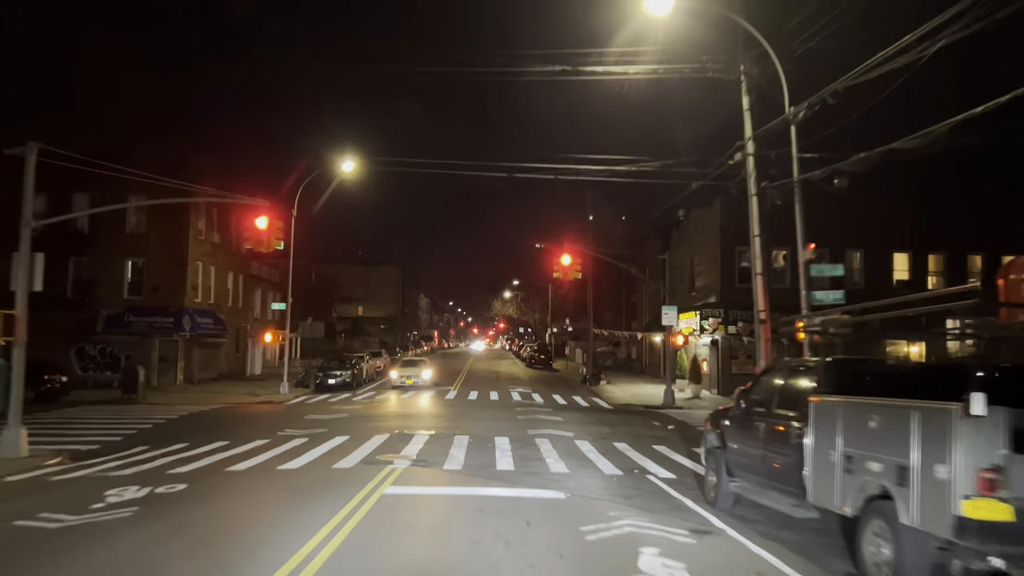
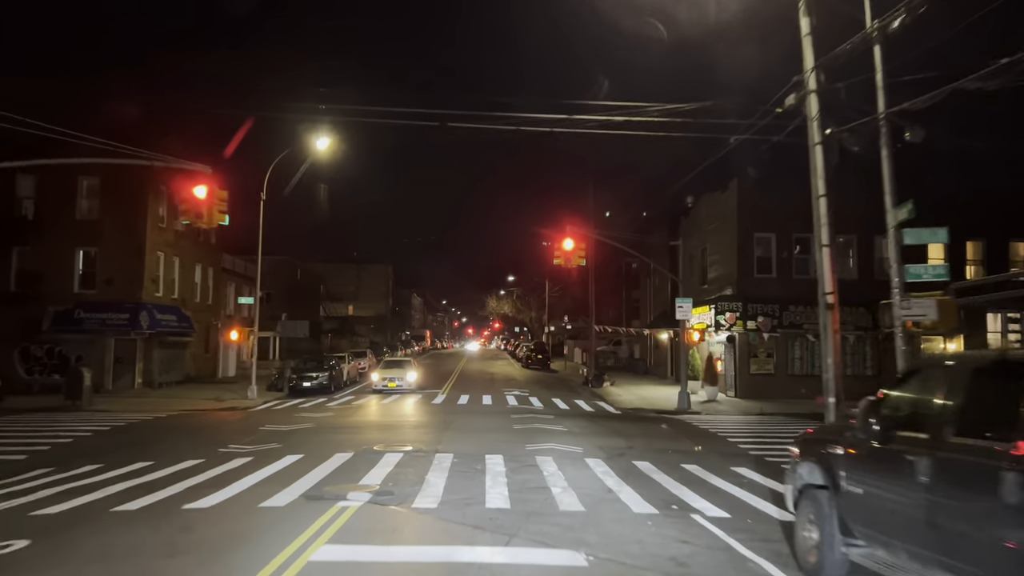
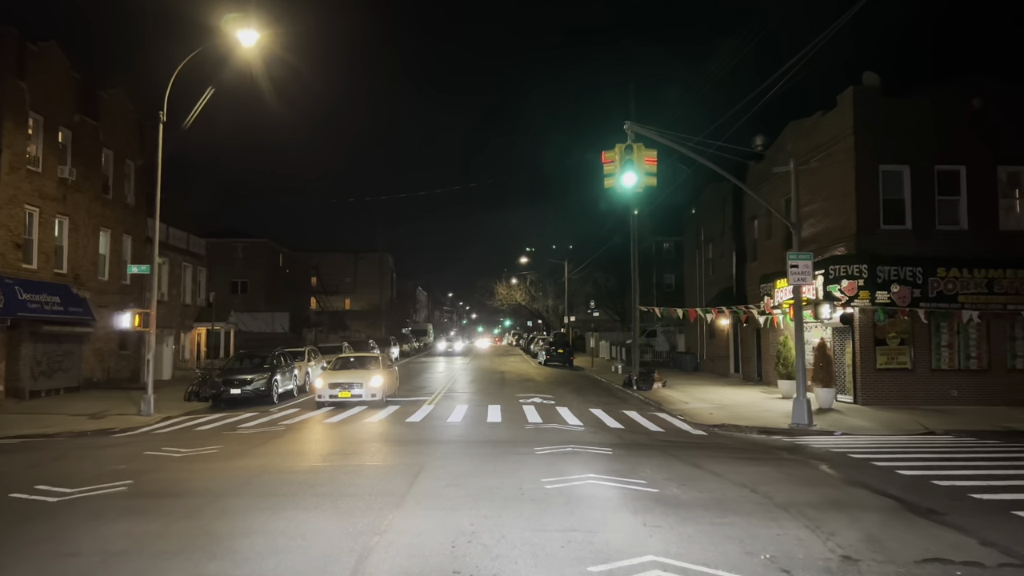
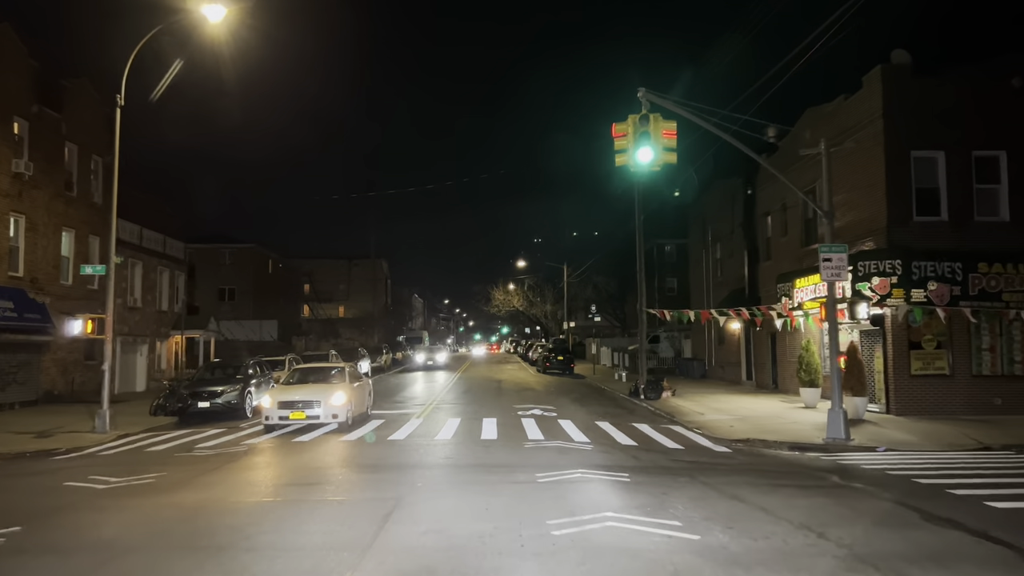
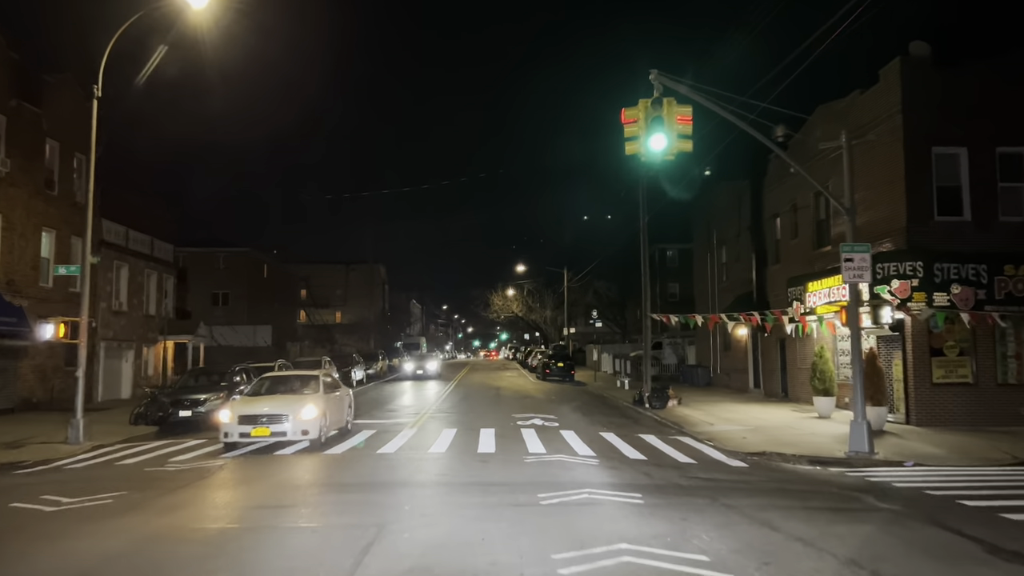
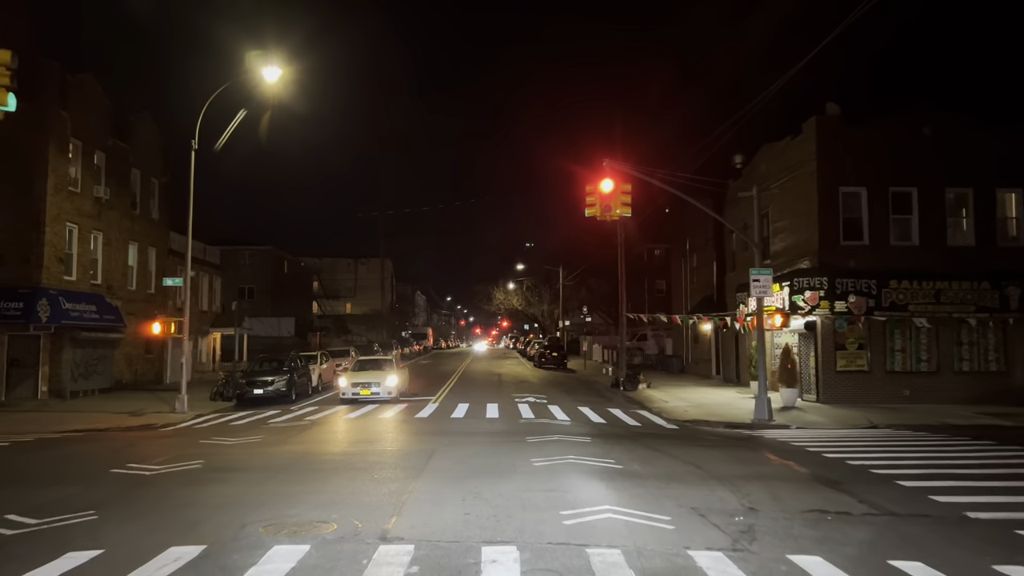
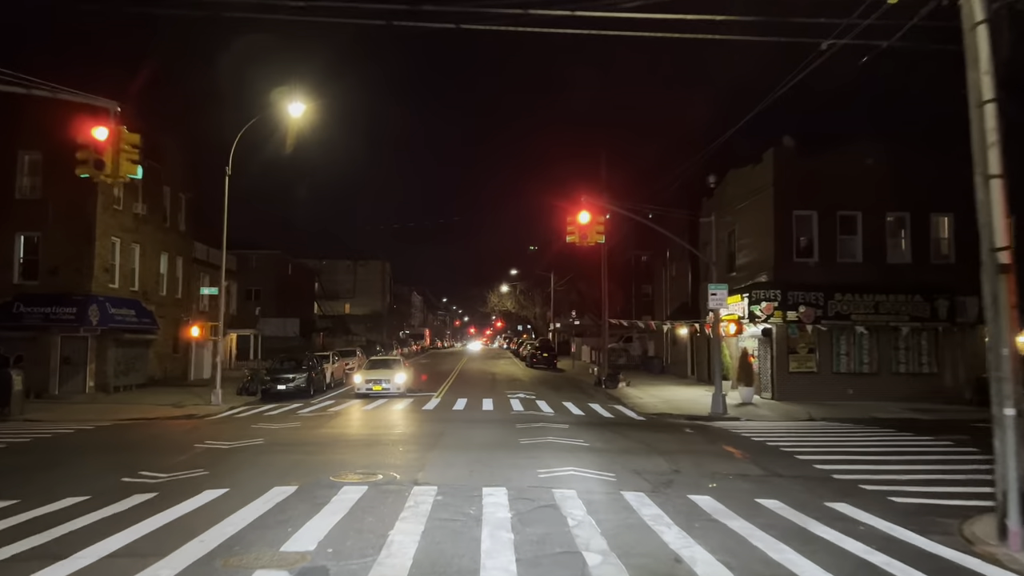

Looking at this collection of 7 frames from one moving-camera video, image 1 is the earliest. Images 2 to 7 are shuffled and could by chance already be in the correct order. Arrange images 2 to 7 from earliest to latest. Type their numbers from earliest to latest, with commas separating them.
2, 7, 6, 3, 4, 5
